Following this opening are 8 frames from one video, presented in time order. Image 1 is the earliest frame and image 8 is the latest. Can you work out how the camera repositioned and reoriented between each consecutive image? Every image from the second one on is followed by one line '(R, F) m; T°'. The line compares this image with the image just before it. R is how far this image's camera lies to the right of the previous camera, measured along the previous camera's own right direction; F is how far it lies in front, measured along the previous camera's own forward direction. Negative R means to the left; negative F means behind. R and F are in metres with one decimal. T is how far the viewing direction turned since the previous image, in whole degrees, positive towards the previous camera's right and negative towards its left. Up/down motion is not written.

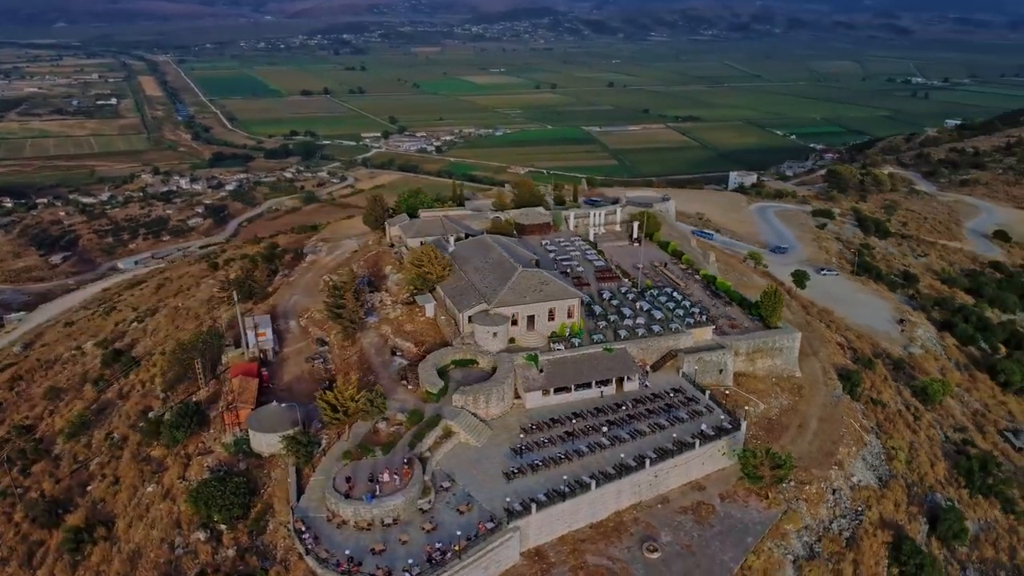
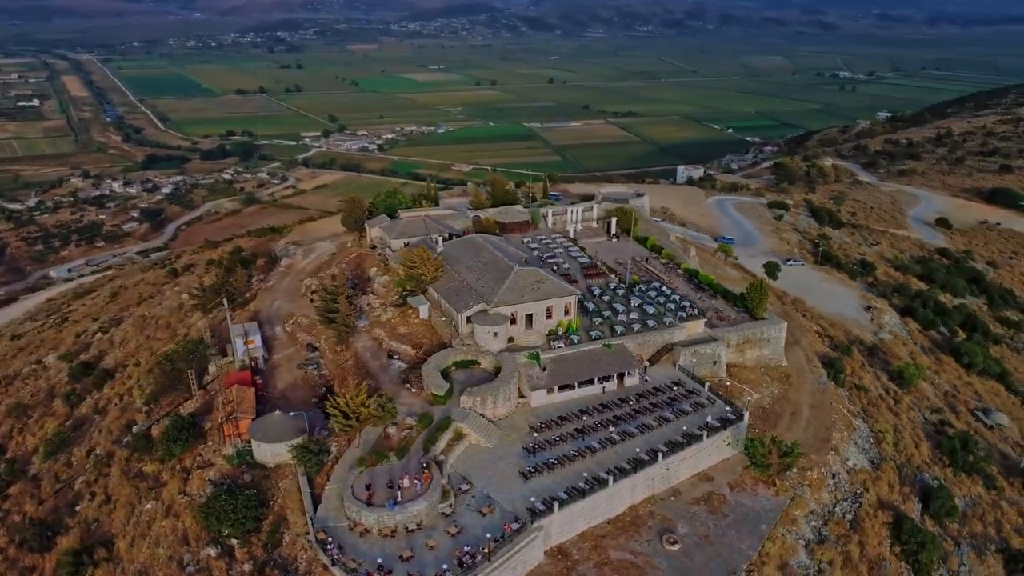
(-2.2, +0.2) m; +4°
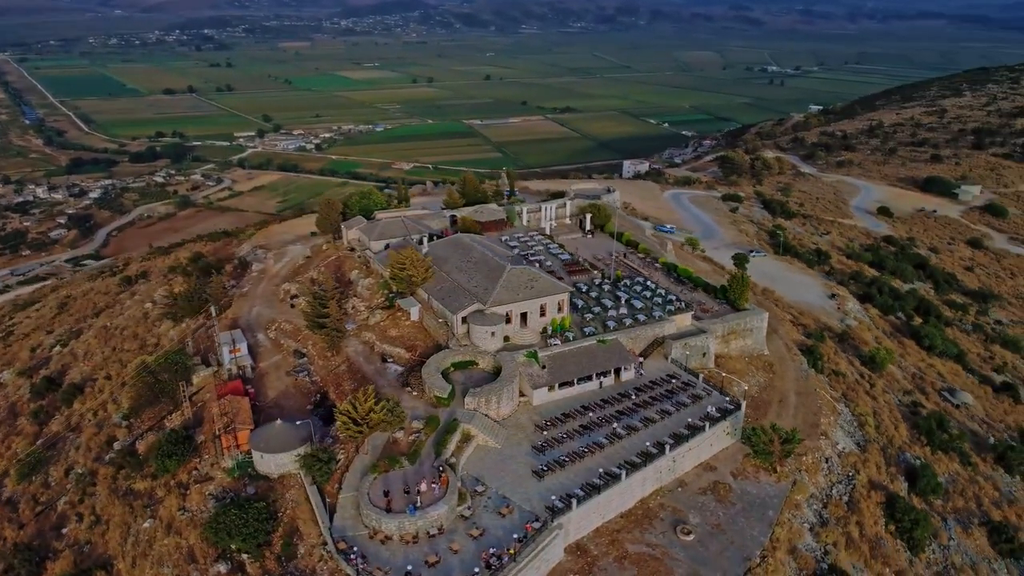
(-2.1, +0.2) m; +4°
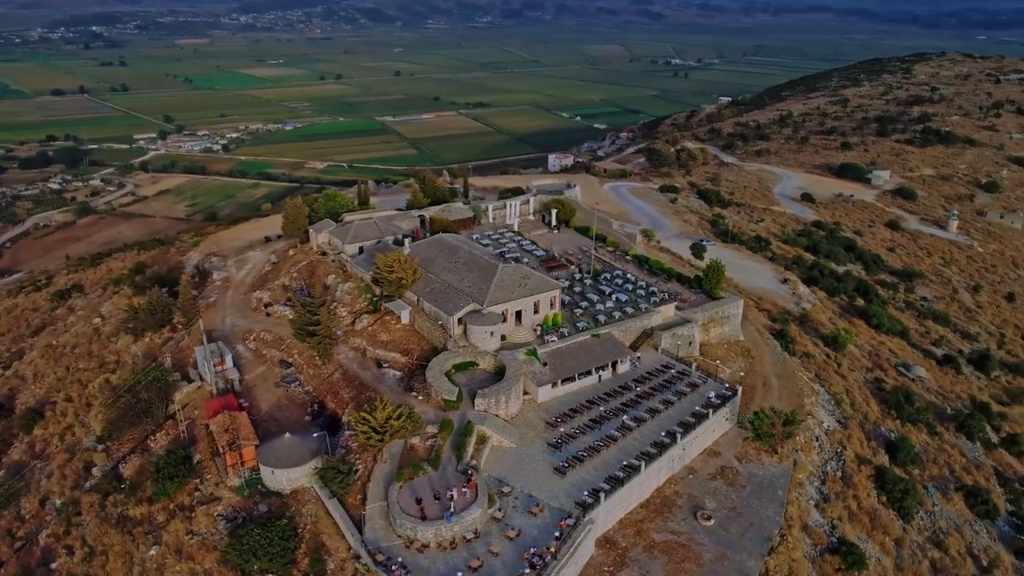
(-3.1, +0.2) m; +6°
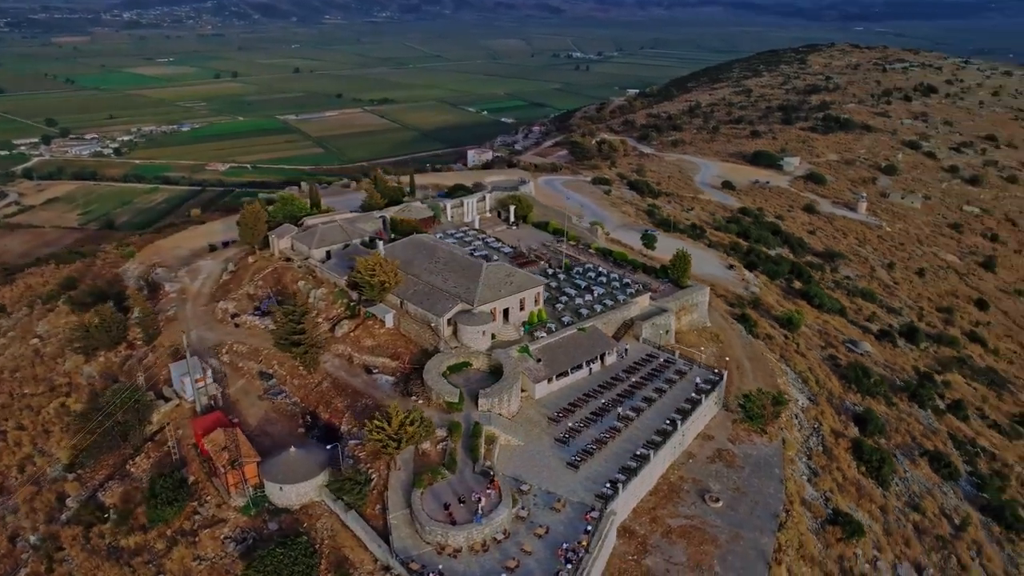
(-3.0, +0.1) m; +6°
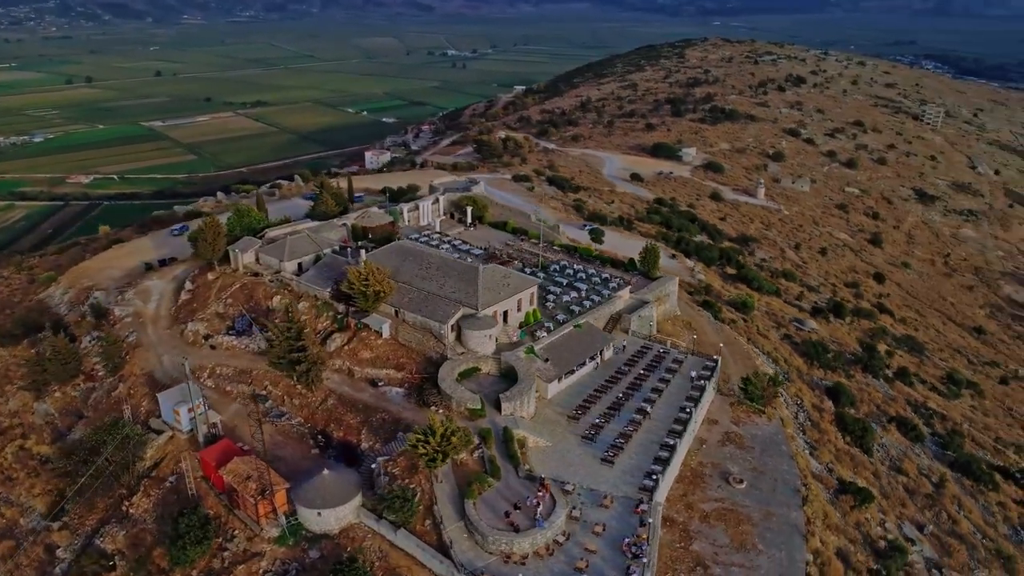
(-4.6, +0.3) m; +8°
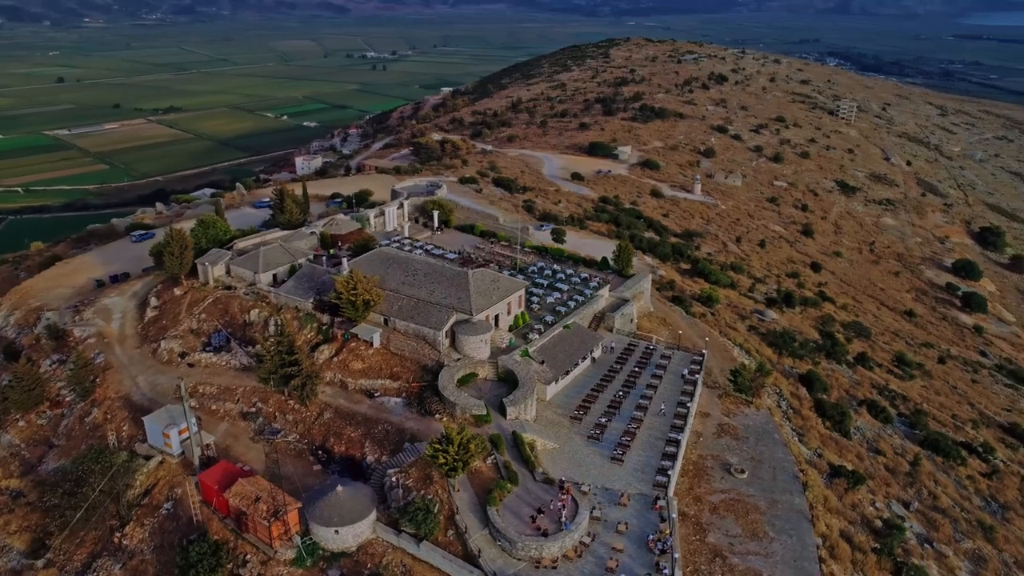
(-2.6, +0.1) m; +5°
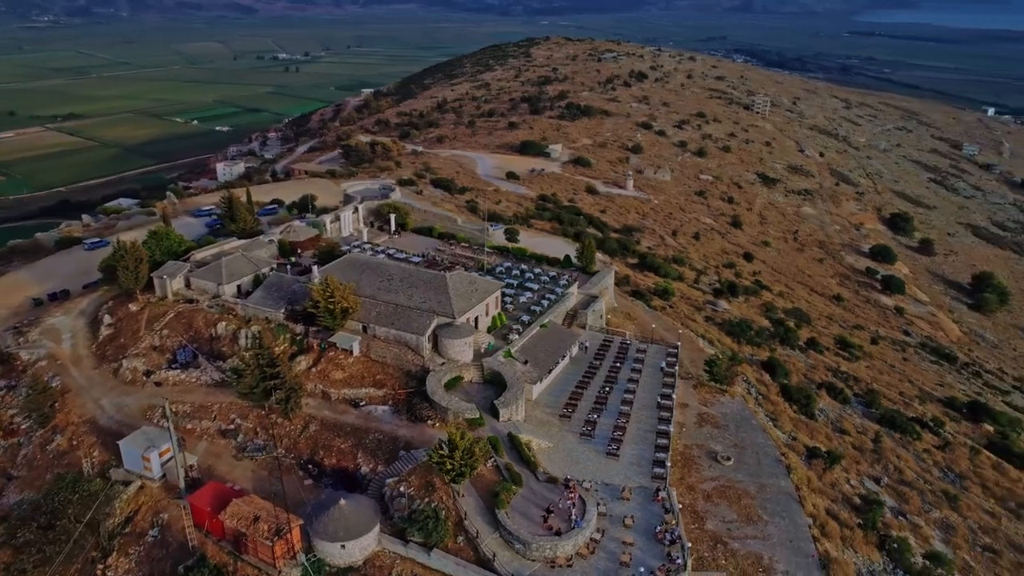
(-2.3, 0.0) m; +5°
